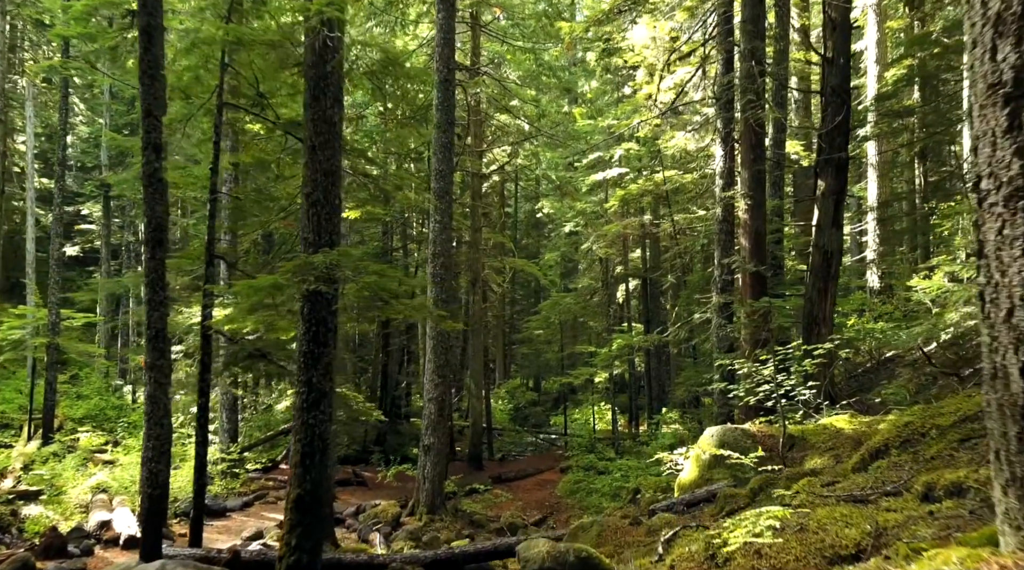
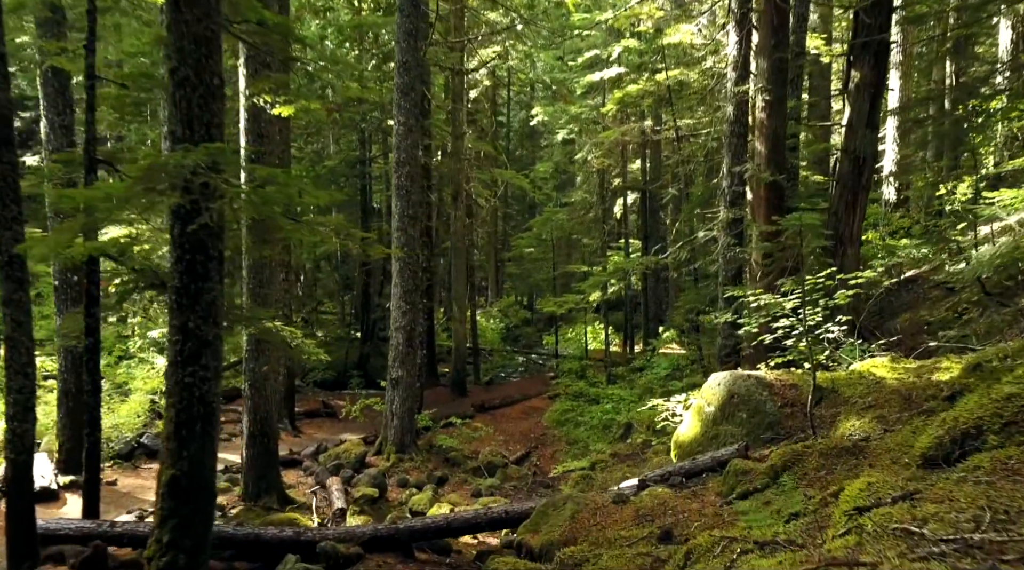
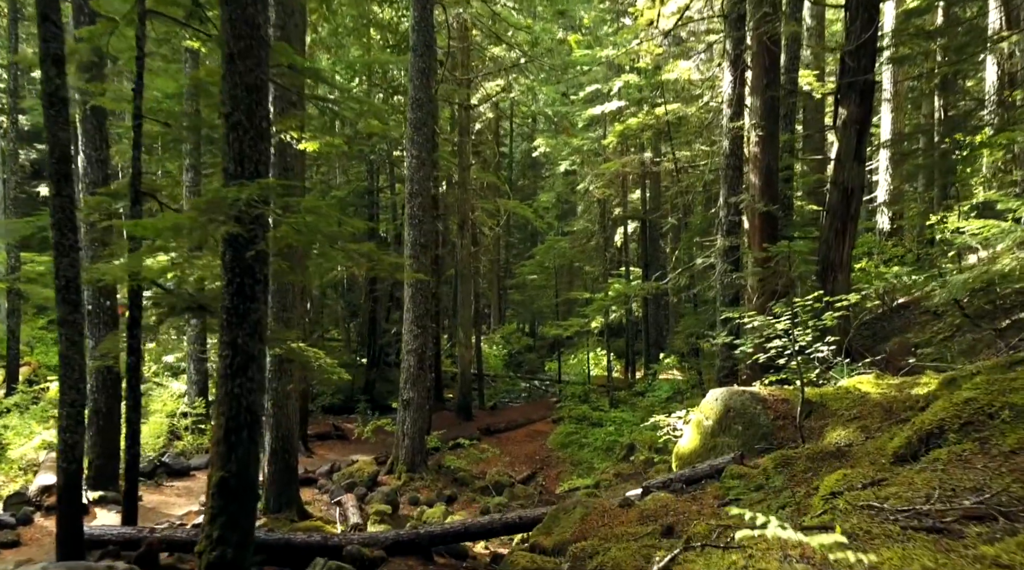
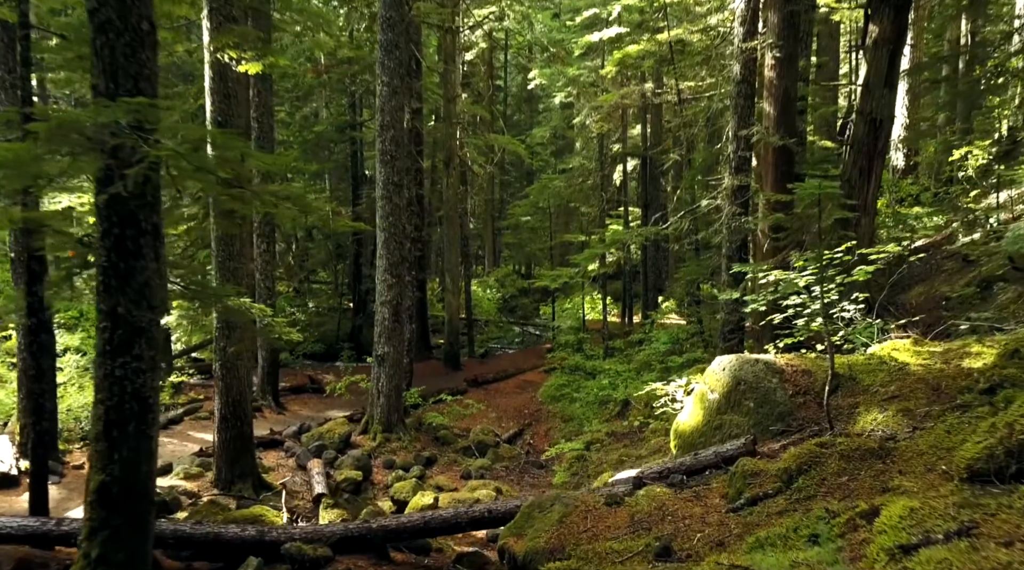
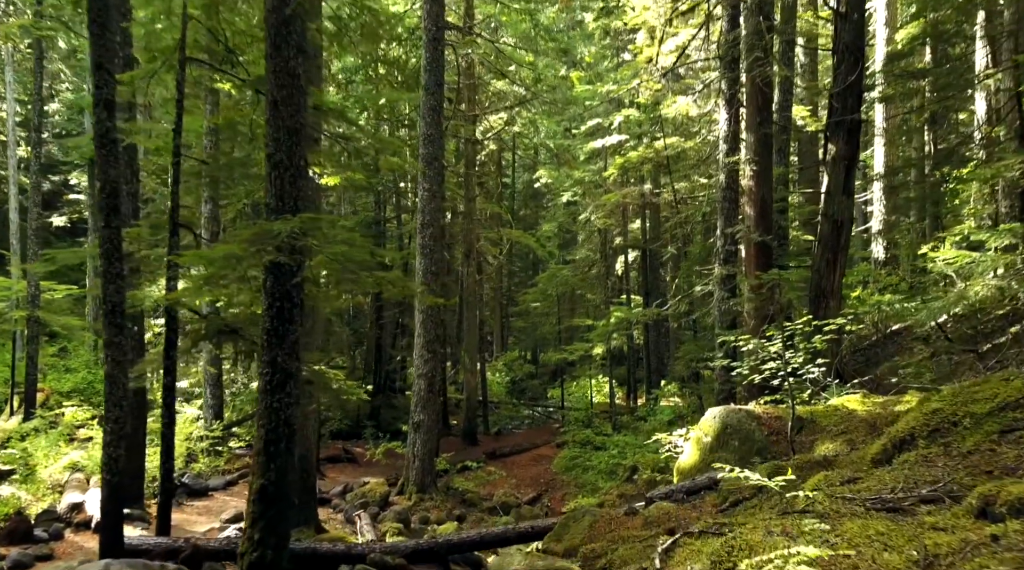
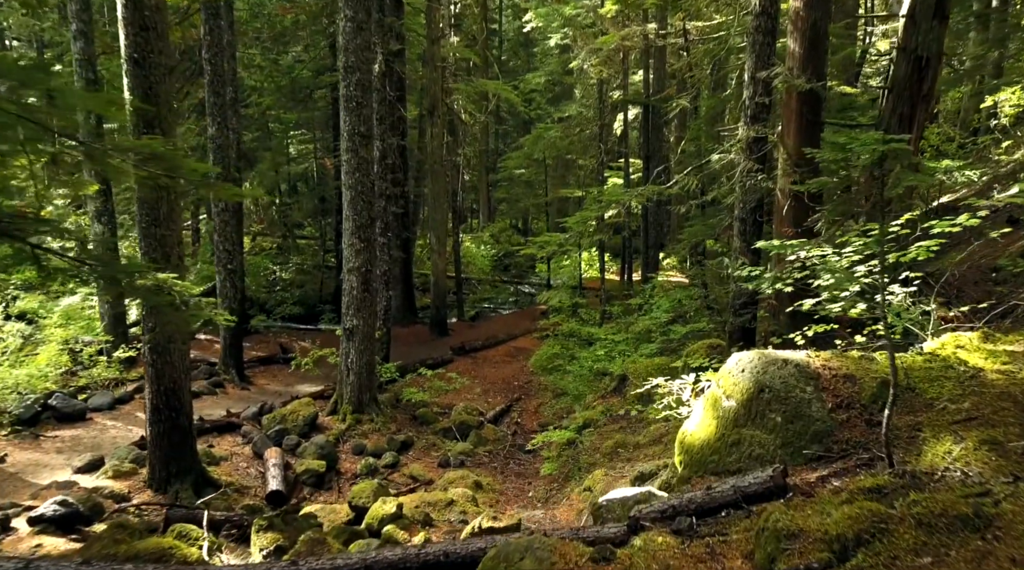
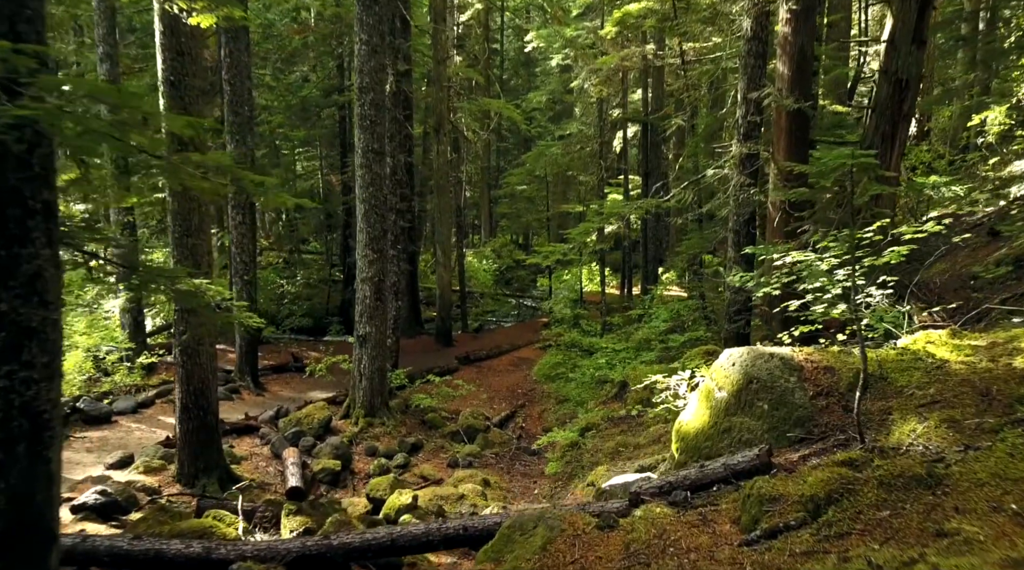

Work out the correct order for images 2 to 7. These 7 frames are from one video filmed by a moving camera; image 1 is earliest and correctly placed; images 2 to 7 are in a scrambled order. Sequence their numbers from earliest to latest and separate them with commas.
5, 3, 2, 4, 7, 6
